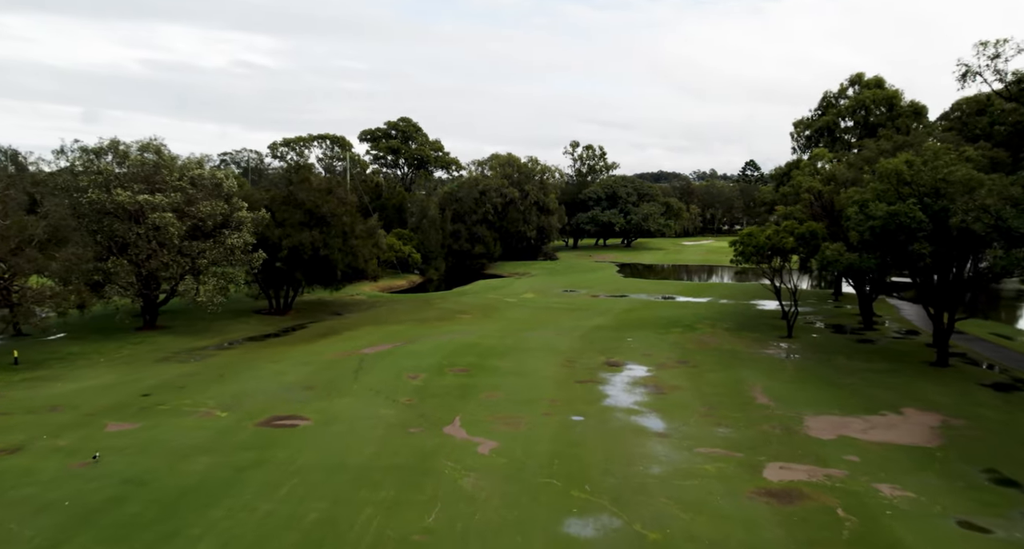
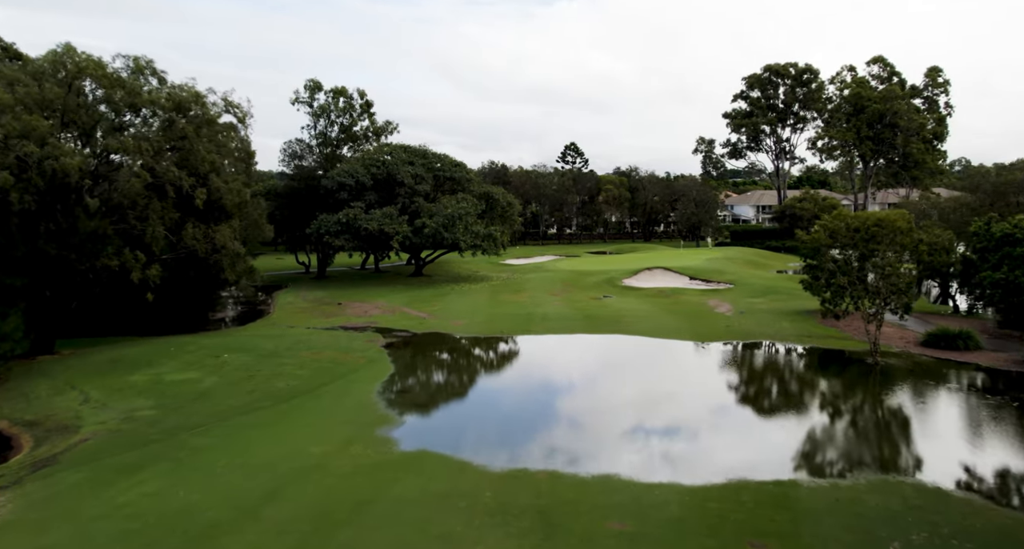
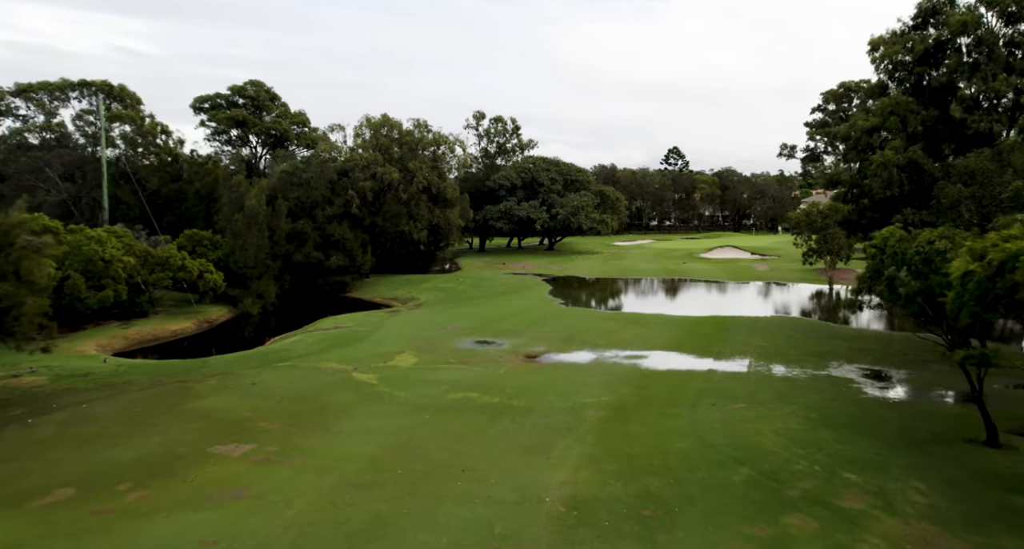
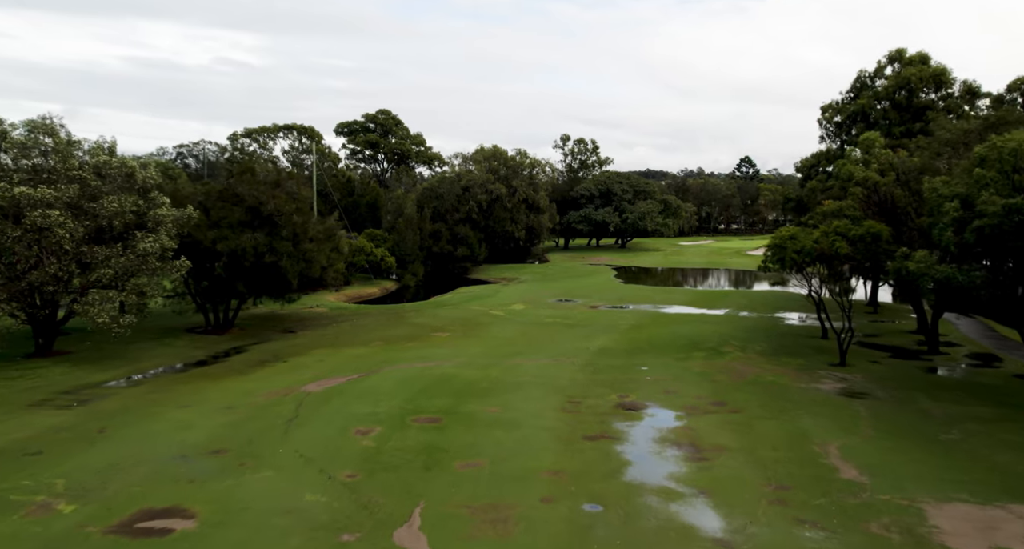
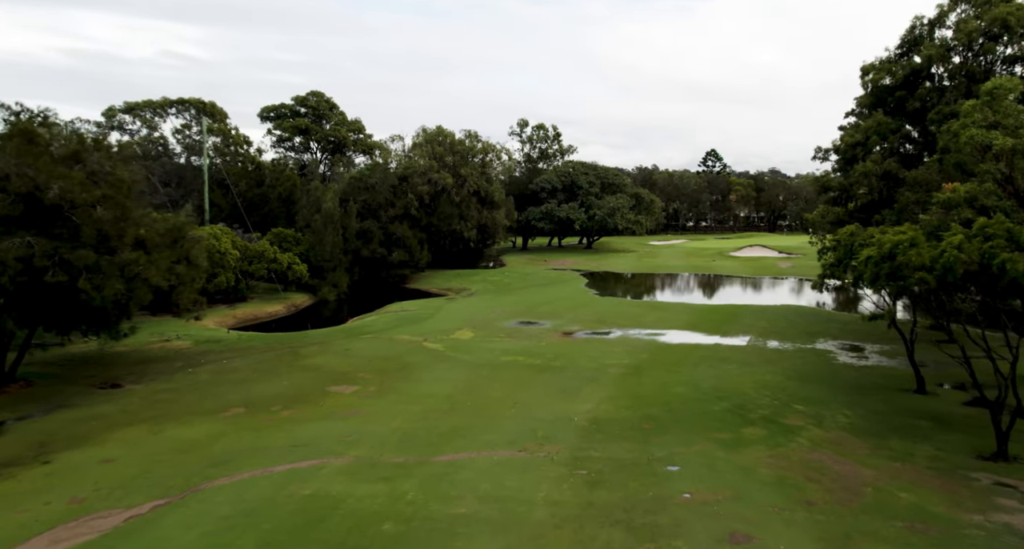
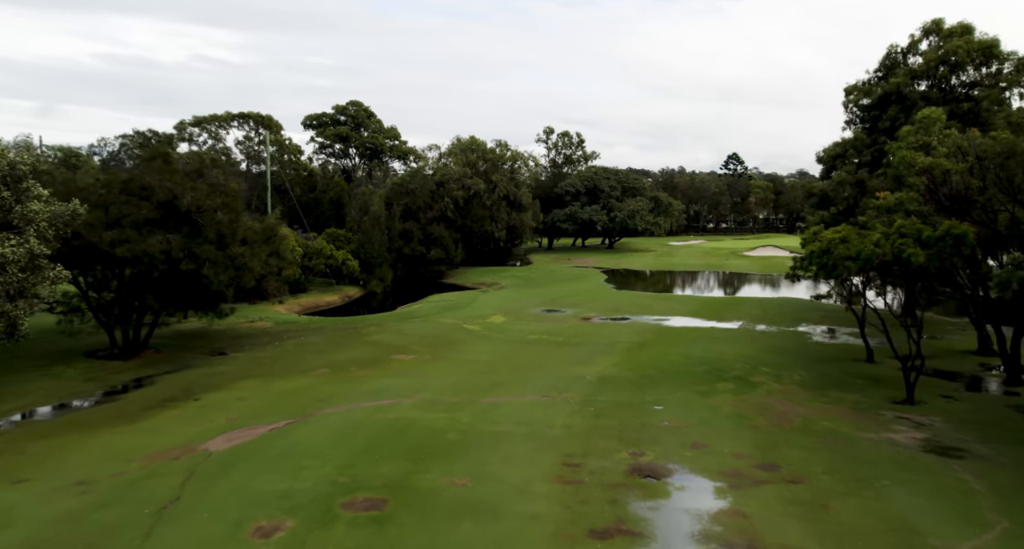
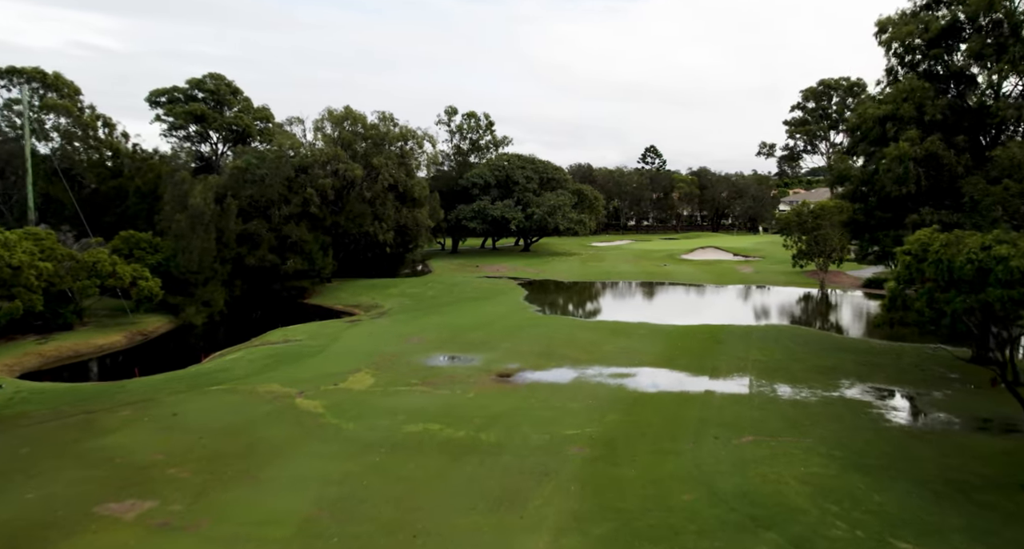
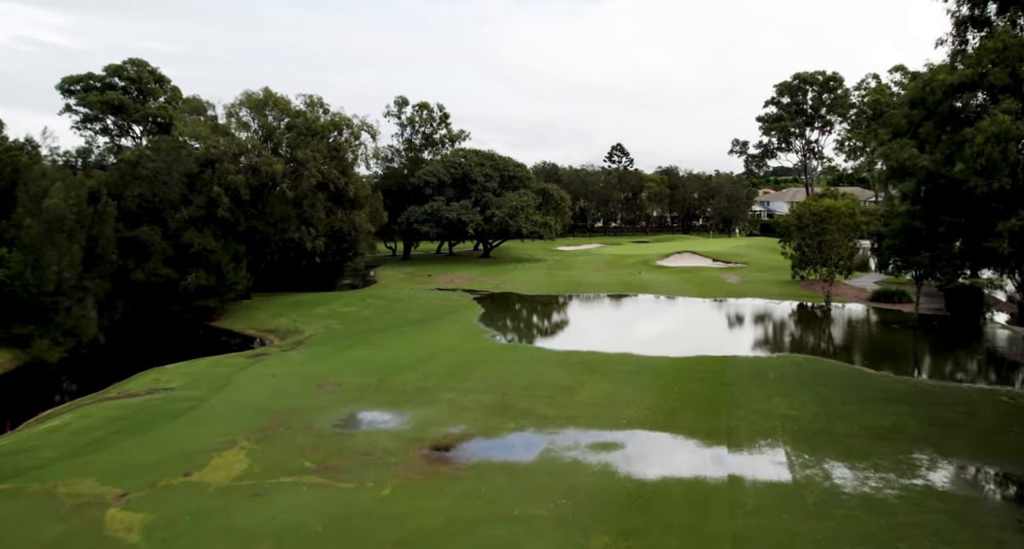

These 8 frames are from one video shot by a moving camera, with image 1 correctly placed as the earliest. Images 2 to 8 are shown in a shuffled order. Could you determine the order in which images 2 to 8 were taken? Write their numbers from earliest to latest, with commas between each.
4, 6, 5, 3, 7, 8, 2
